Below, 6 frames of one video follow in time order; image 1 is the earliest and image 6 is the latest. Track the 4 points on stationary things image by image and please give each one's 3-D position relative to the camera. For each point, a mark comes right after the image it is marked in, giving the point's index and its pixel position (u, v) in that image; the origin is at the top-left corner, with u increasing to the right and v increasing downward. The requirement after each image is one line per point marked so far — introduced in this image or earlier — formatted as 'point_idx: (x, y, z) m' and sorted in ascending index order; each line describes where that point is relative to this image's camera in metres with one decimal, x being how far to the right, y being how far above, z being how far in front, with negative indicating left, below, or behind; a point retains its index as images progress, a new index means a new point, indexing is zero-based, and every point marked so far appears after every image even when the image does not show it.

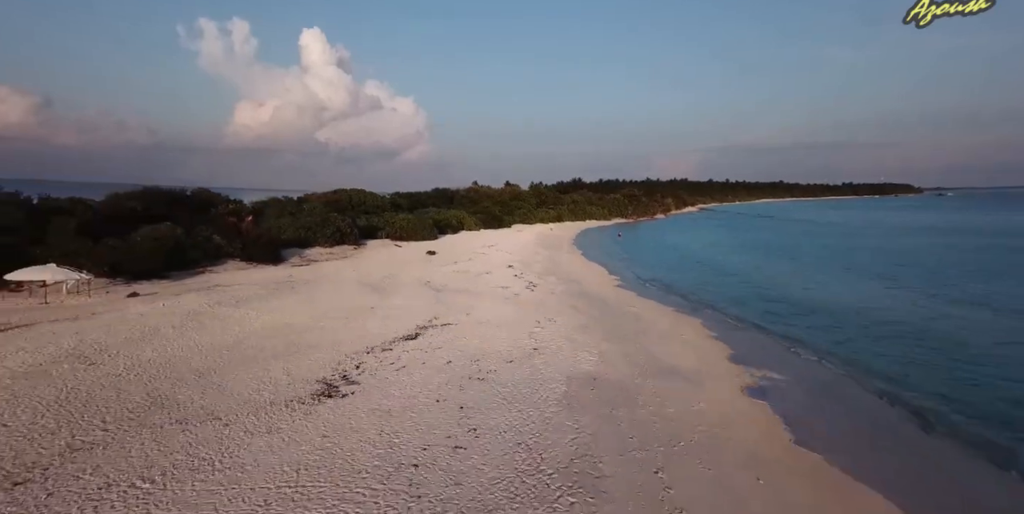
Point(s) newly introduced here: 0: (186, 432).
0: (-4.6, -2.5, +6.1) m
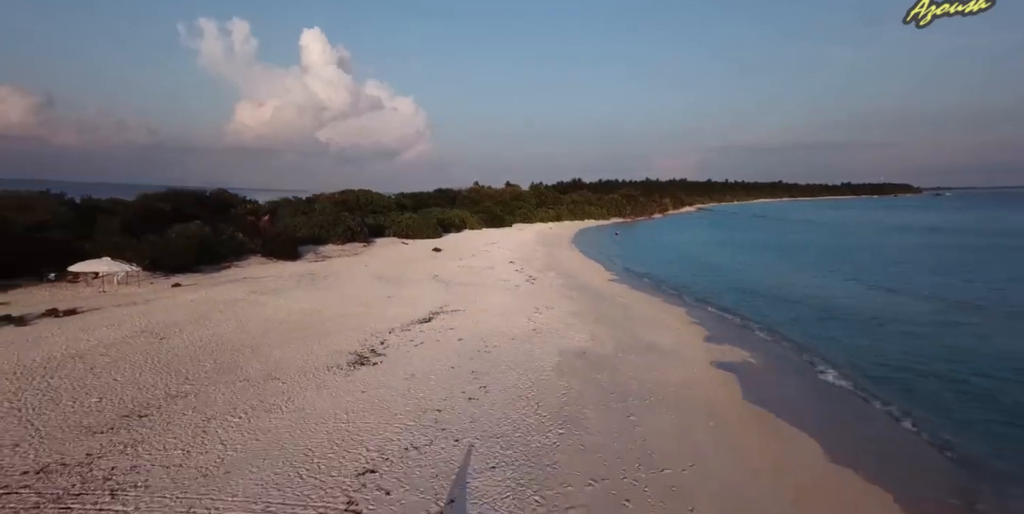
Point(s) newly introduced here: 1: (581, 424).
0: (-4.5, -2.3, +7.6) m
1: (+1.1, -2.5, +6.7) m
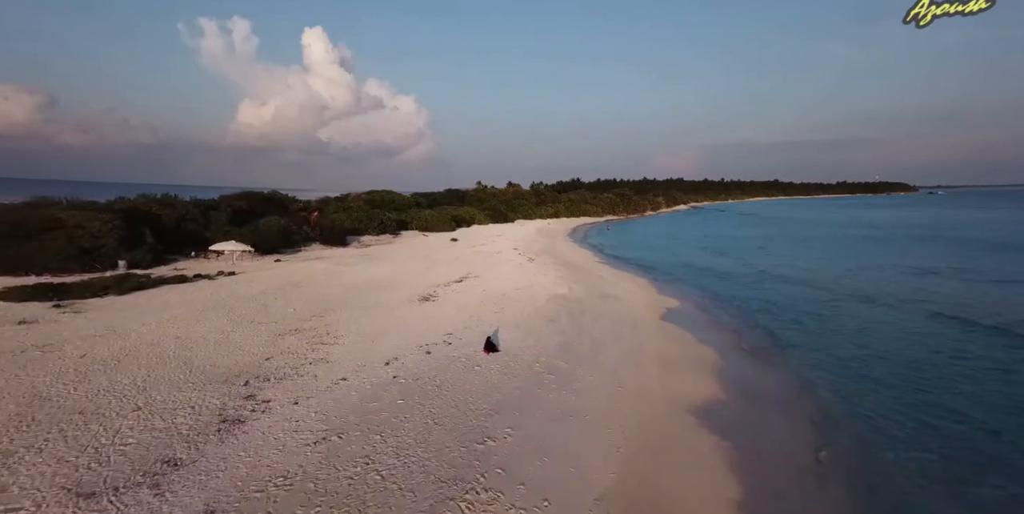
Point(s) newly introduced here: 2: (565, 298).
0: (-4.3, -1.6, +13.0) m
1: (+1.3, -1.8, +12.1) m
2: (+1.8, -1.4, +15.2) m
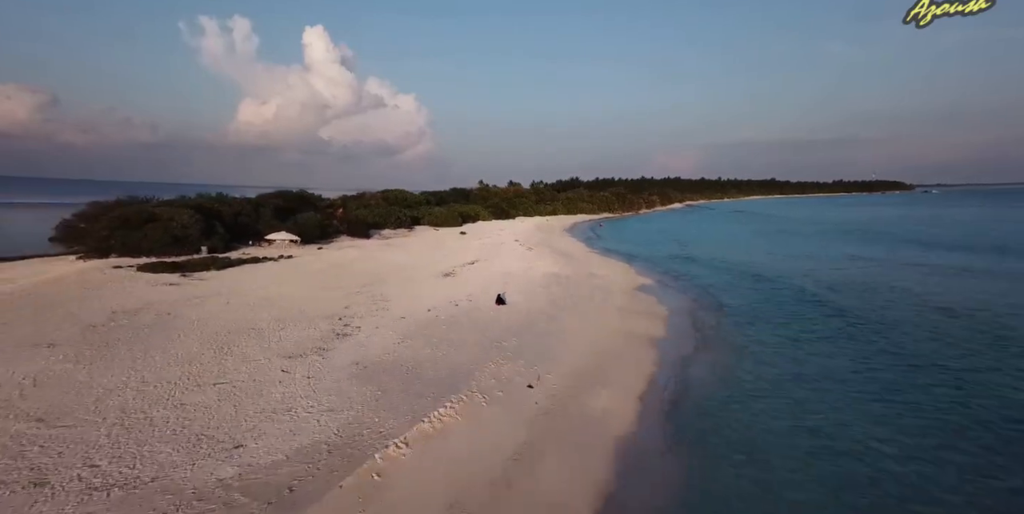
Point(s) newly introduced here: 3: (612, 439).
0: (-4.2, -1.0, +16.8) m
1: (+1.4, -1.3, +15.9) m
2: (+1.9, -0.8, +19.1) m
3: (+1.4, -2.7, +6.5) m
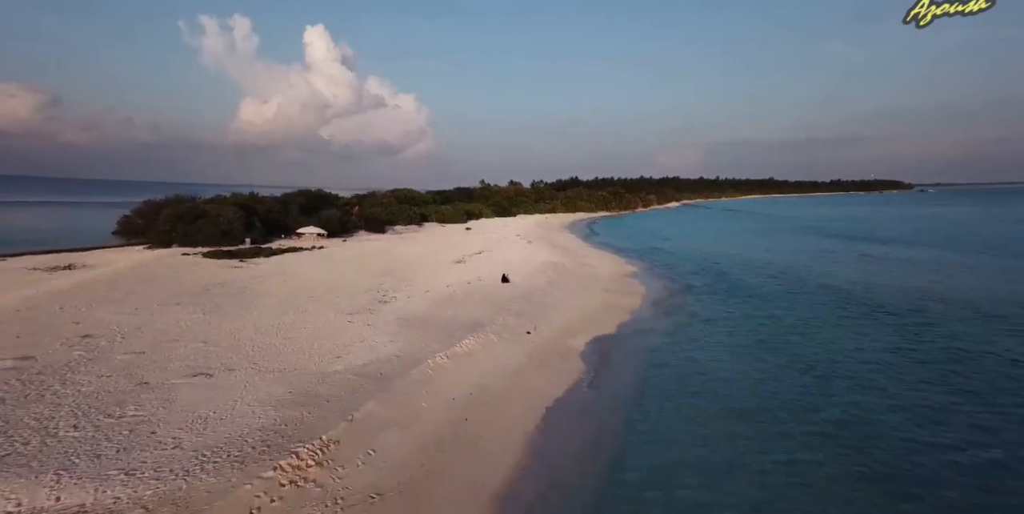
0: (-4.1, -0.5, +19.8) m
1: (+1.5, -0.8, +18.8) m
2: (+2.0, -0.4, +22.0) m
3: (+1.5, -2.3, +9.5) m
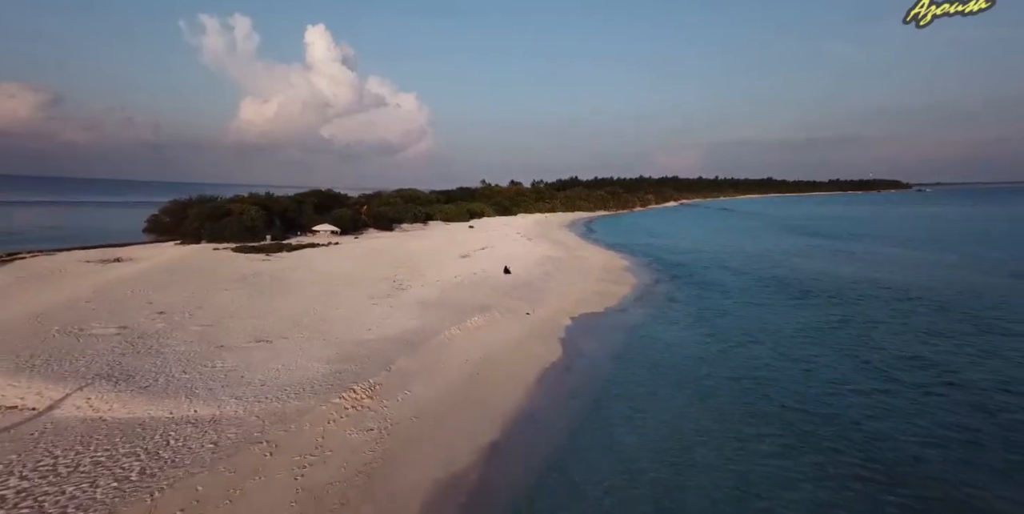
0: (-4.1, -0.3, +21.5) m
1: (+1.5, -0.5, +20.6) m
2: (+2.1, -0.1, +23.8) m
3: (+1.6, -2.0, +11.2) m
